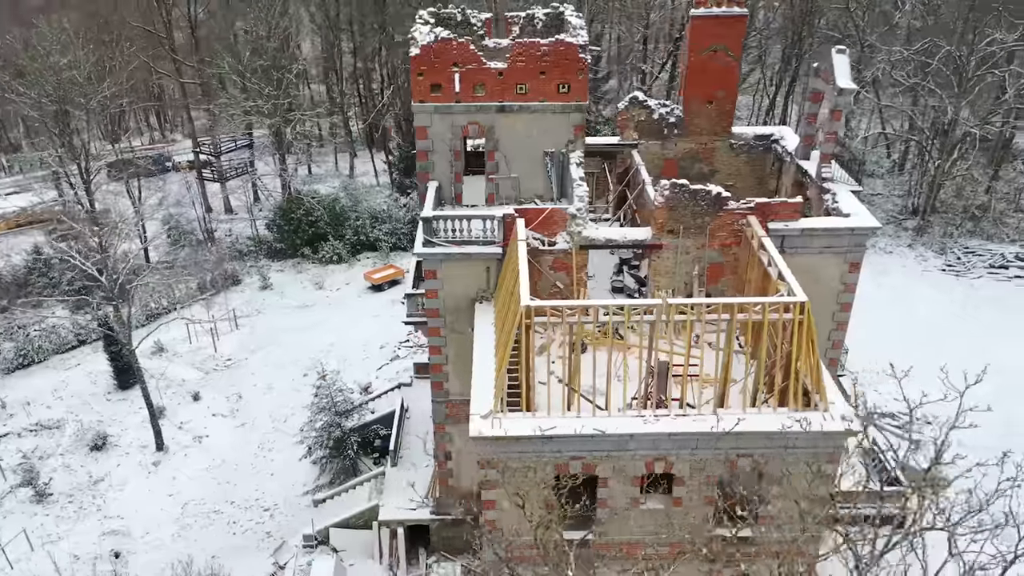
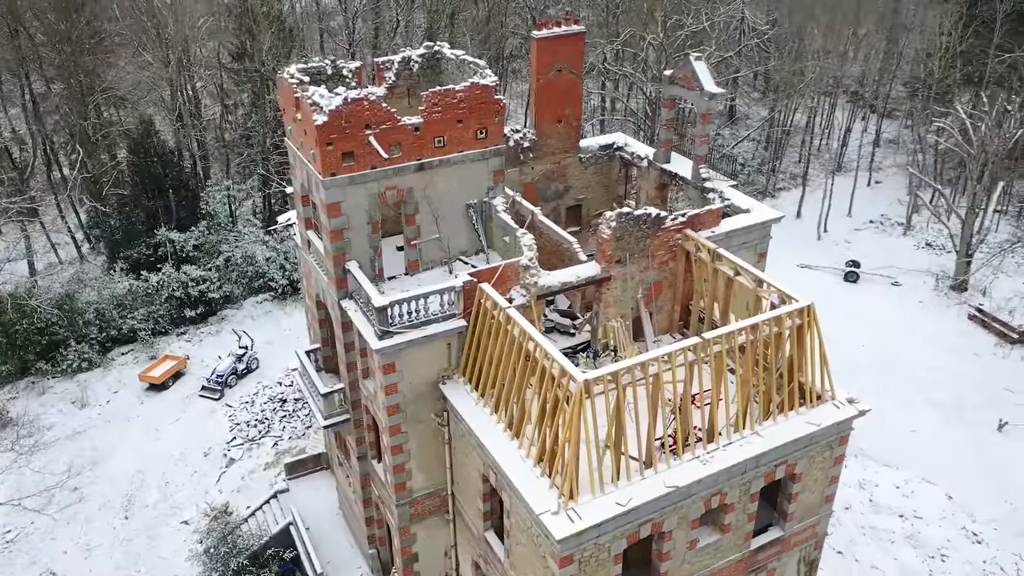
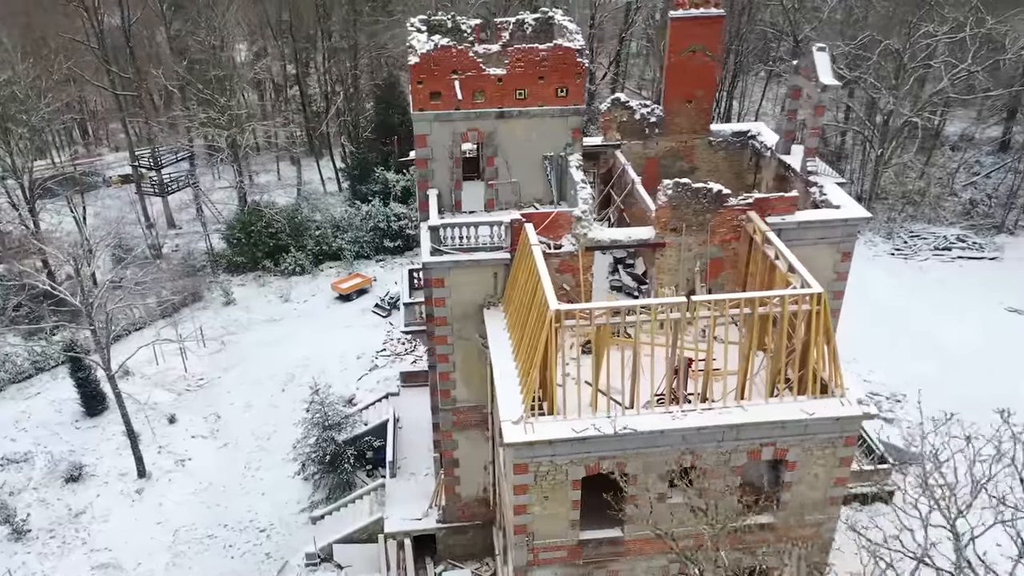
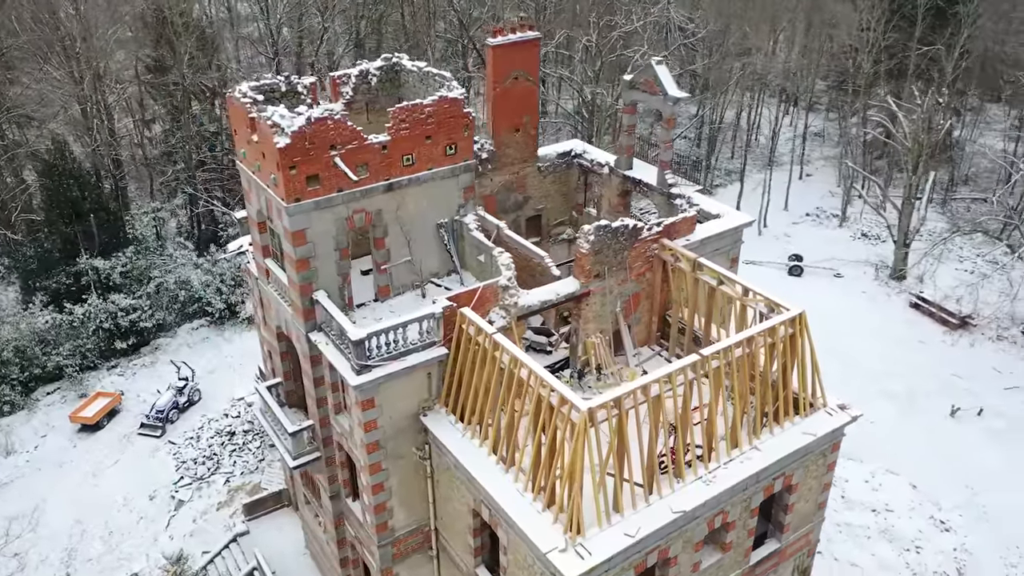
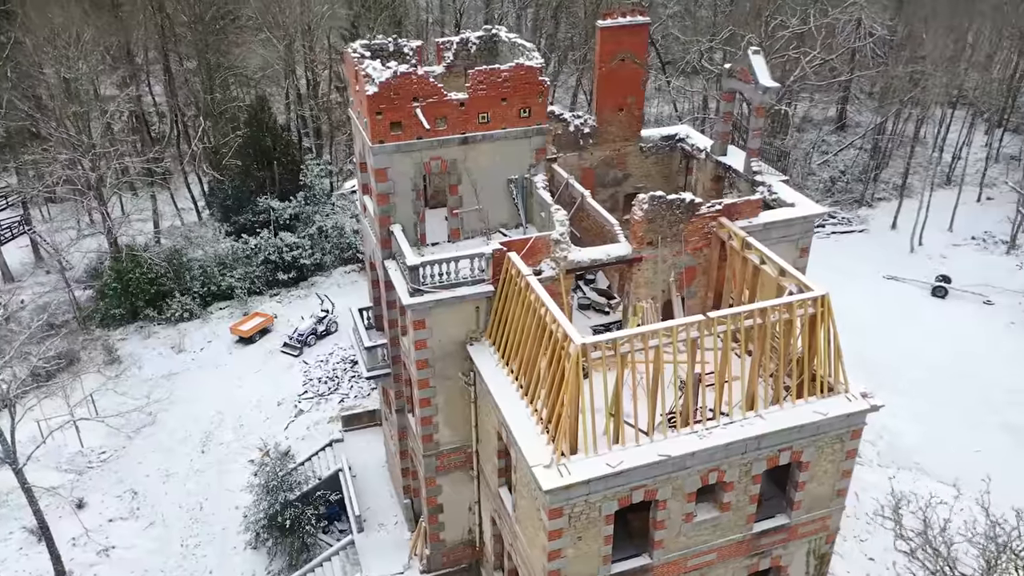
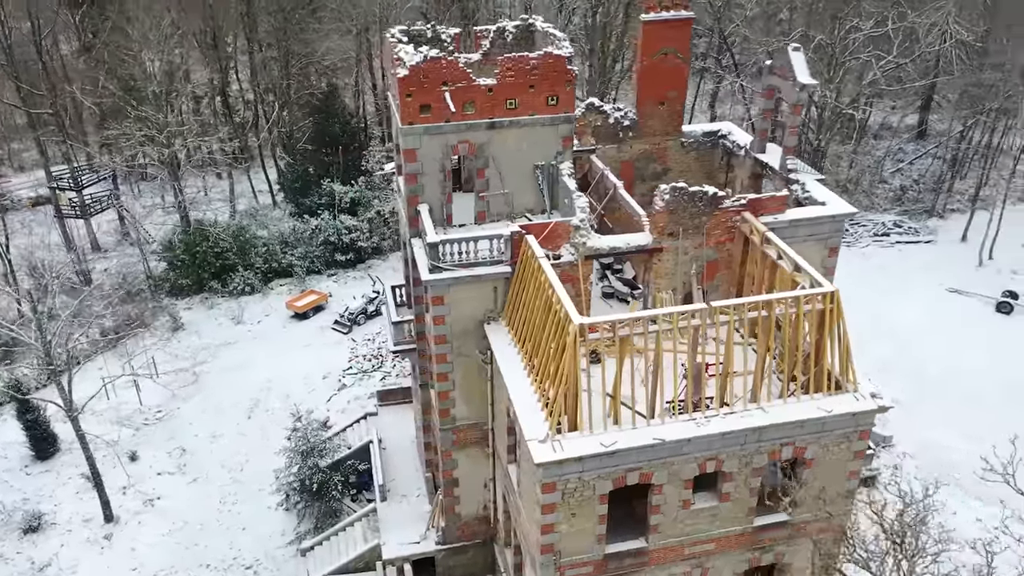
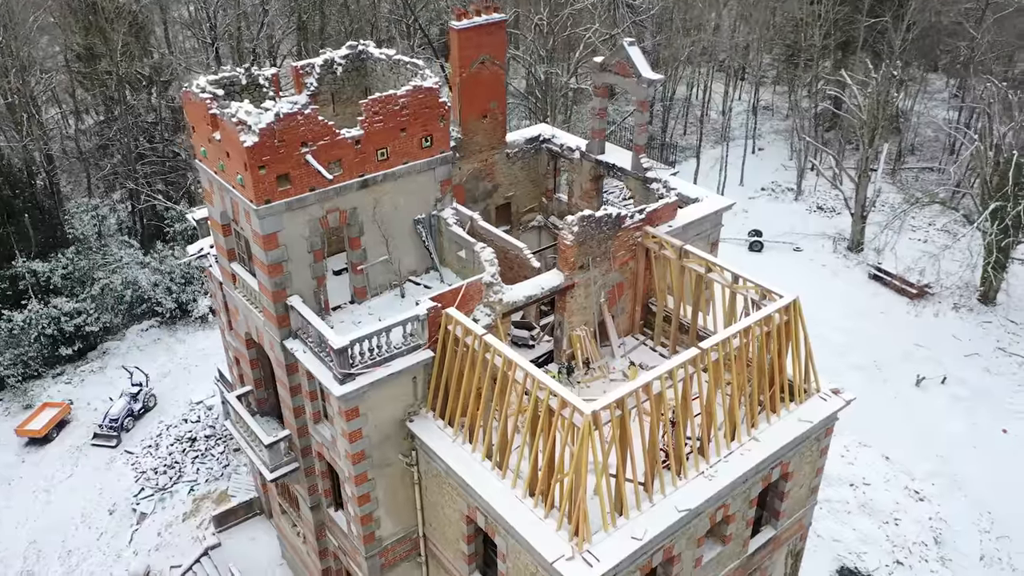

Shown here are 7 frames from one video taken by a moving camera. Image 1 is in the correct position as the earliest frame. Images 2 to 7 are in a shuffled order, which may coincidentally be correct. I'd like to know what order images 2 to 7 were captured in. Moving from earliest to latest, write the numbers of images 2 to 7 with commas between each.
3, 6, 5, 2, 4, 7
